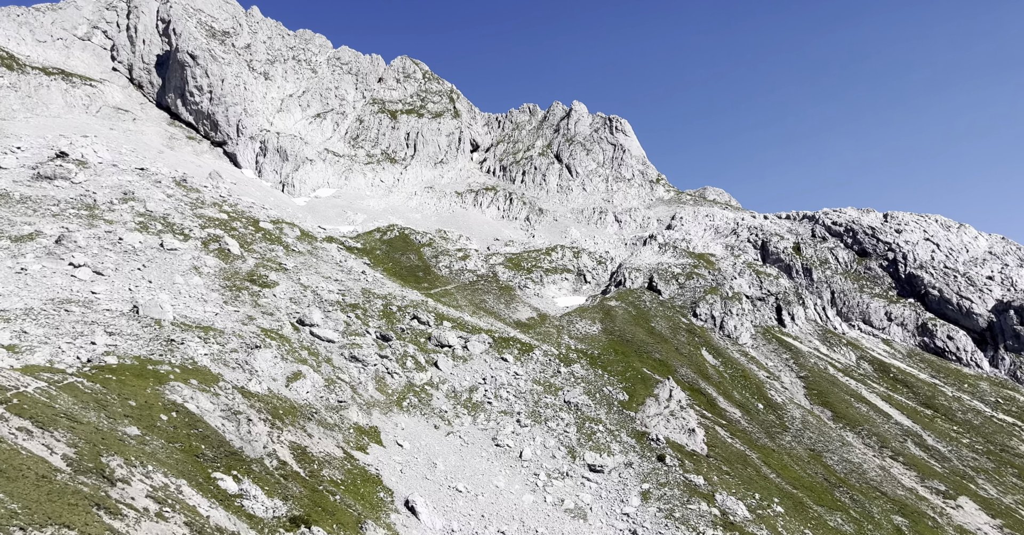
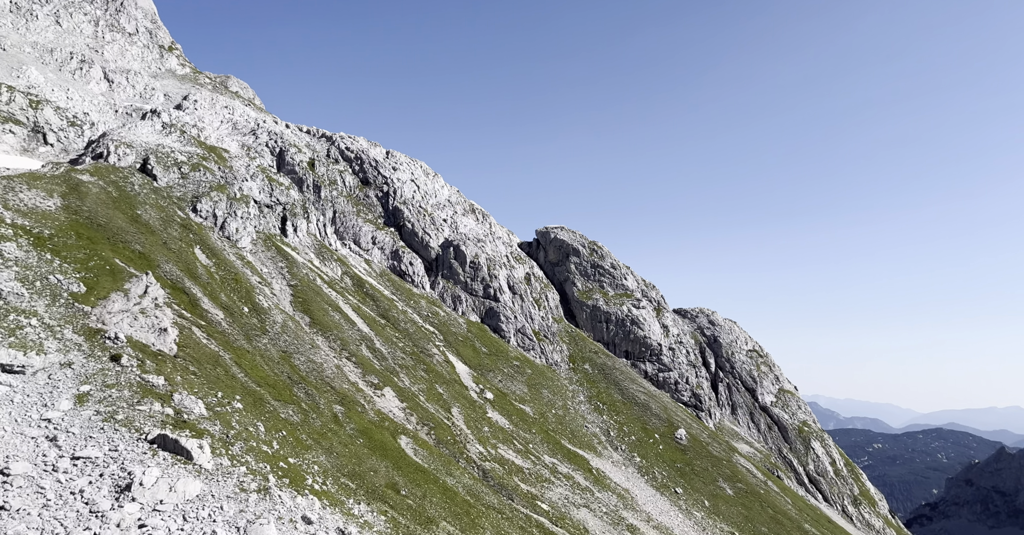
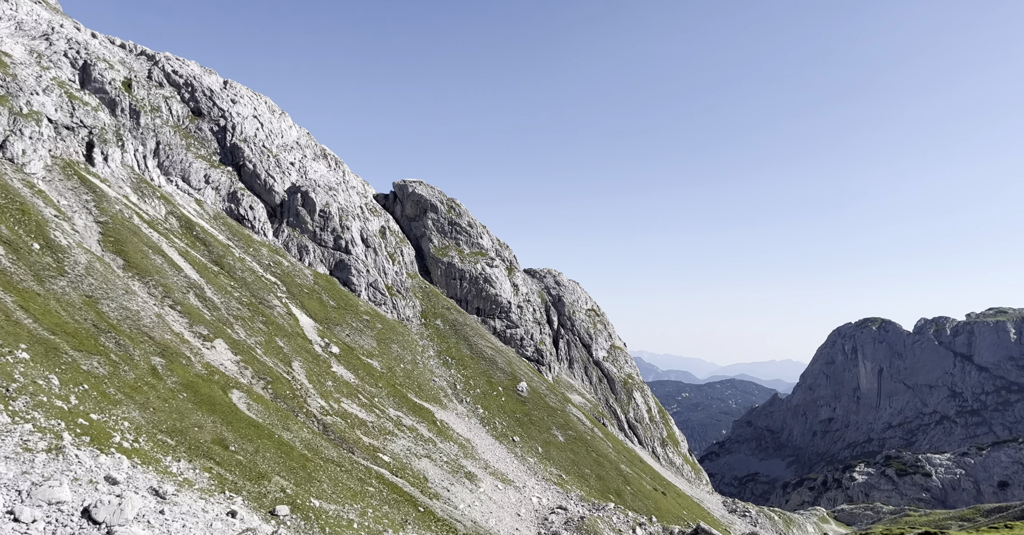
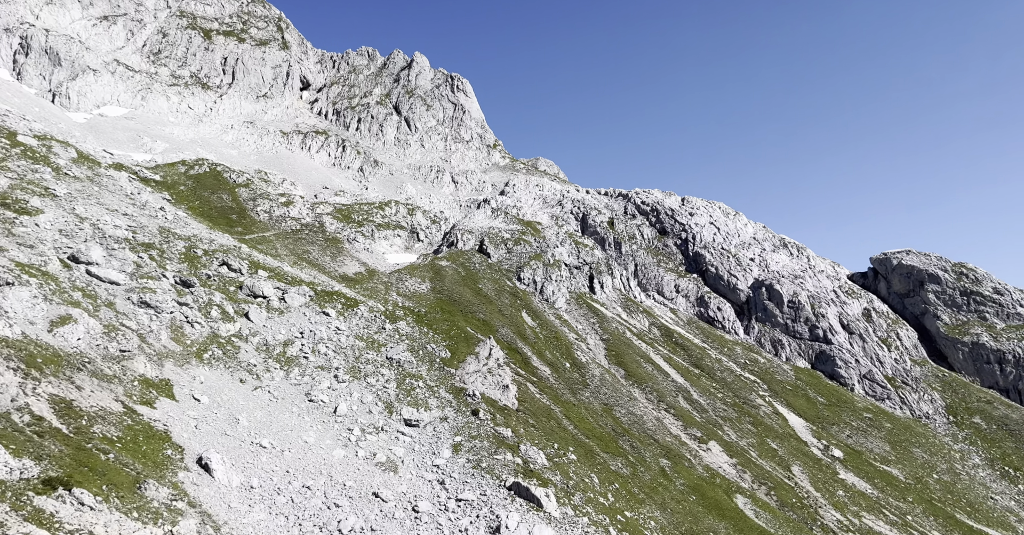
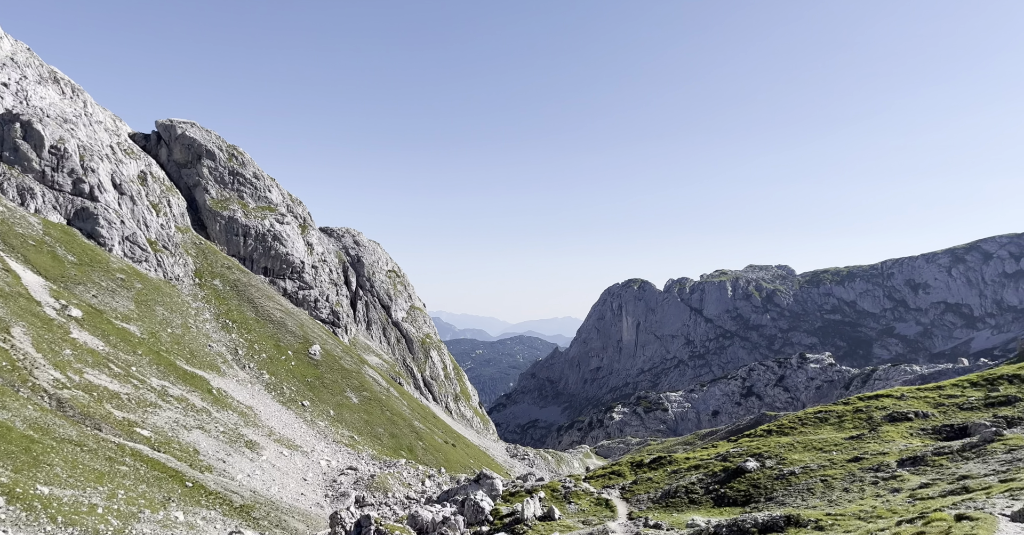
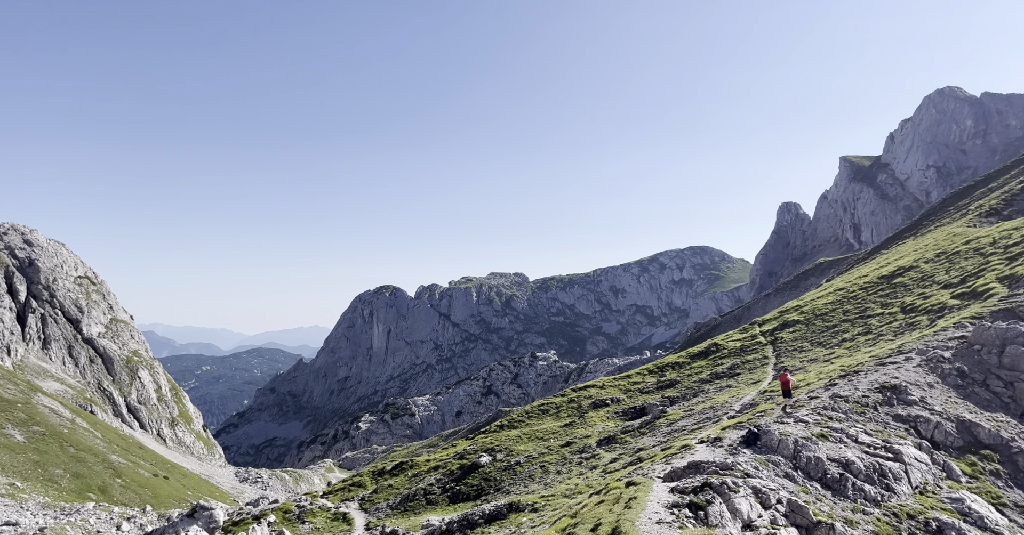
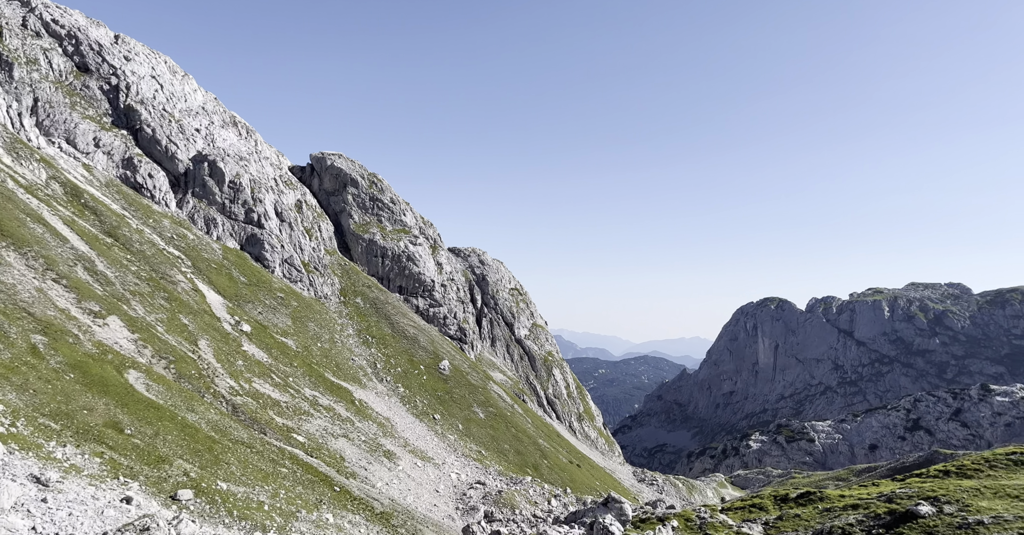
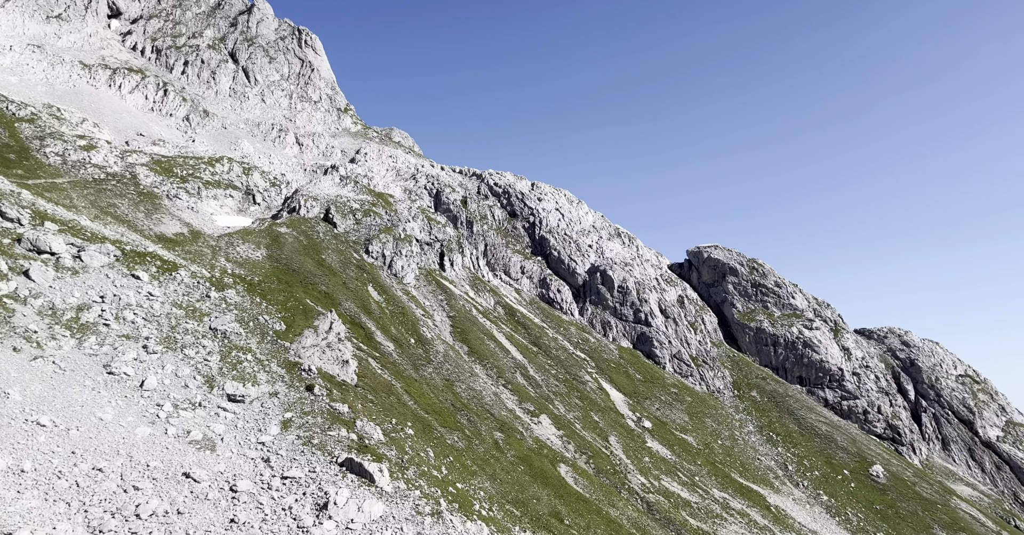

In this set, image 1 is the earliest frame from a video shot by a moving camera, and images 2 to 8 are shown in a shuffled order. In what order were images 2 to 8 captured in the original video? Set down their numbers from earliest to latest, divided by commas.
4, 8, 2, 3, 7, 5, 6
